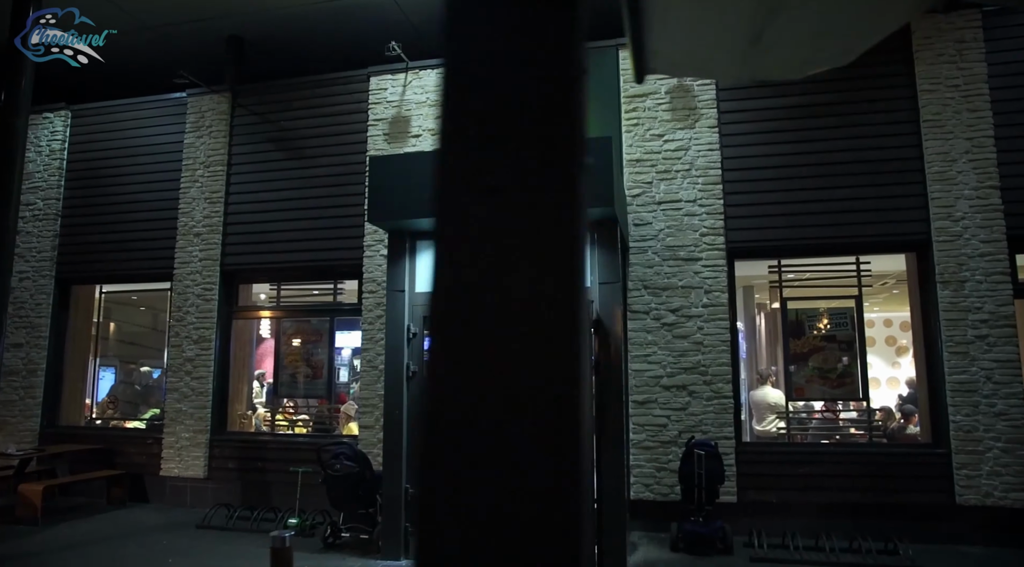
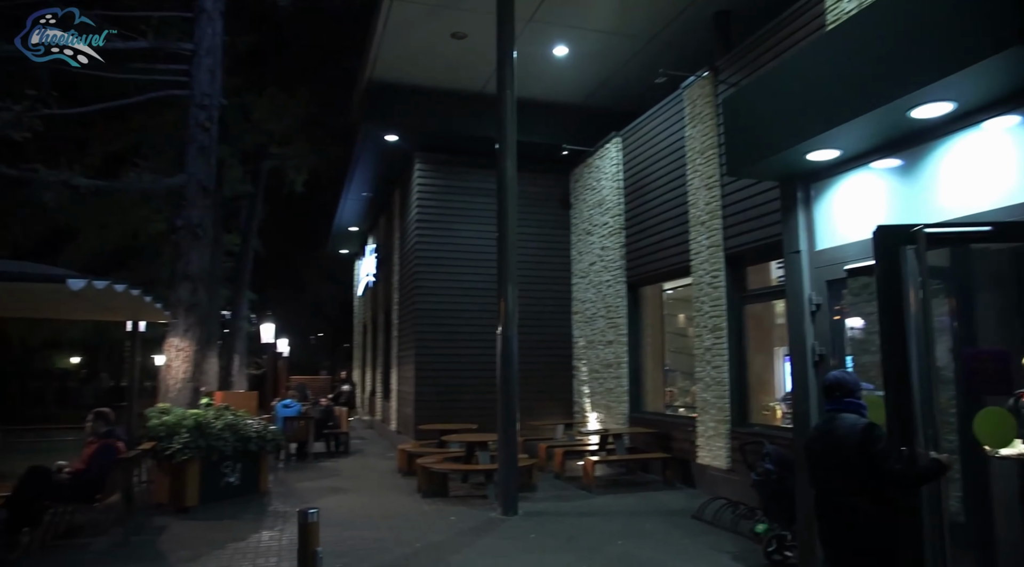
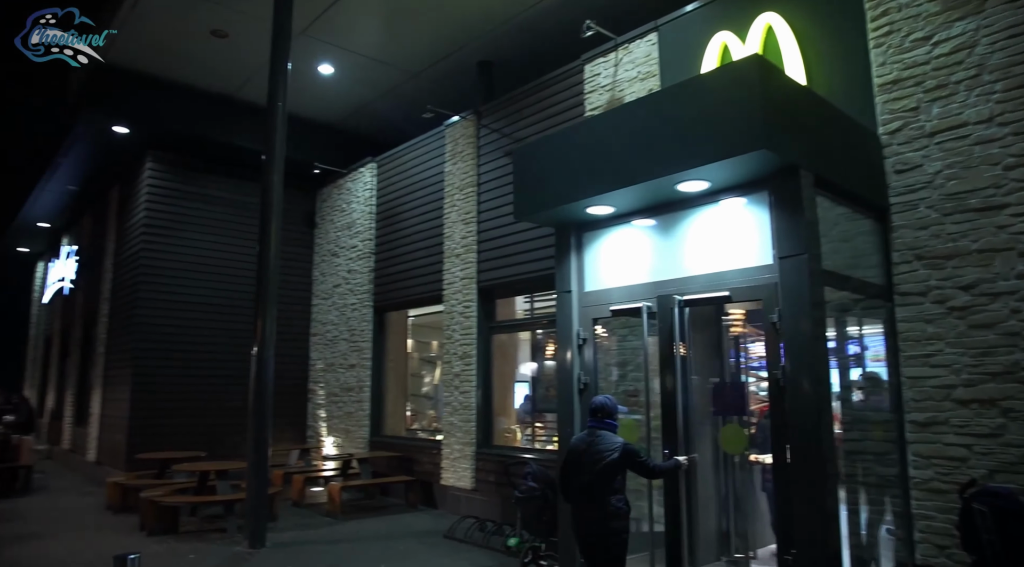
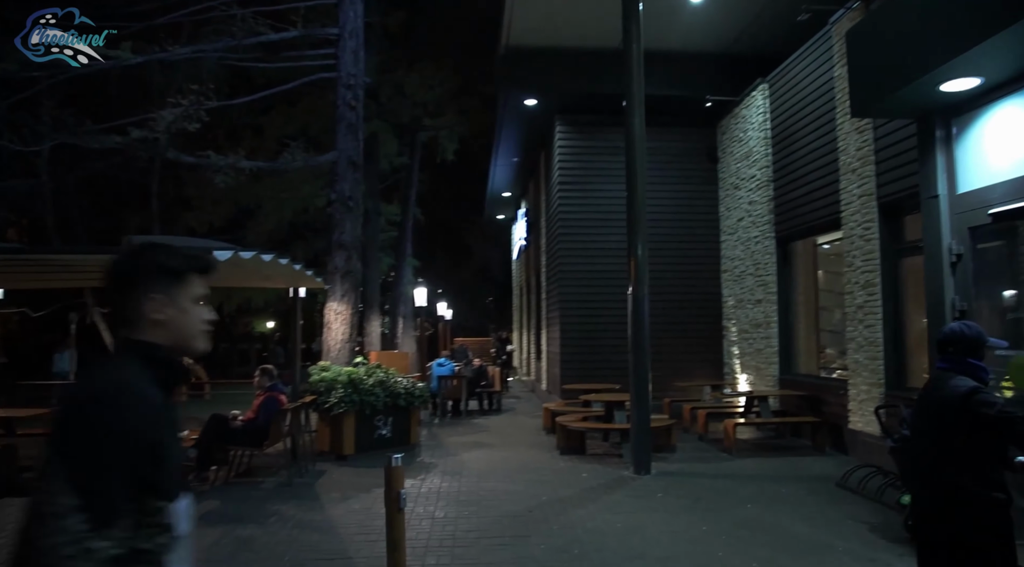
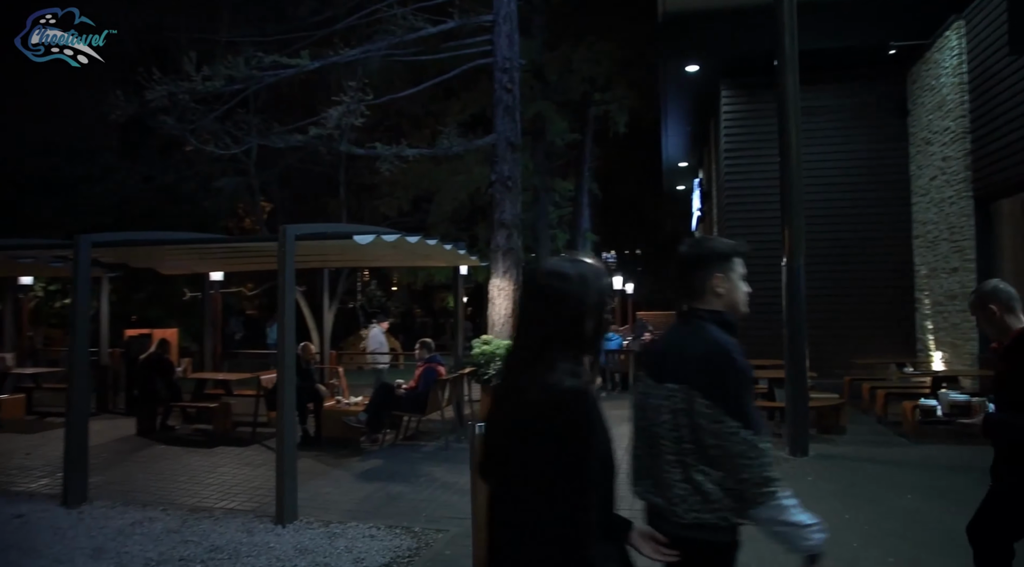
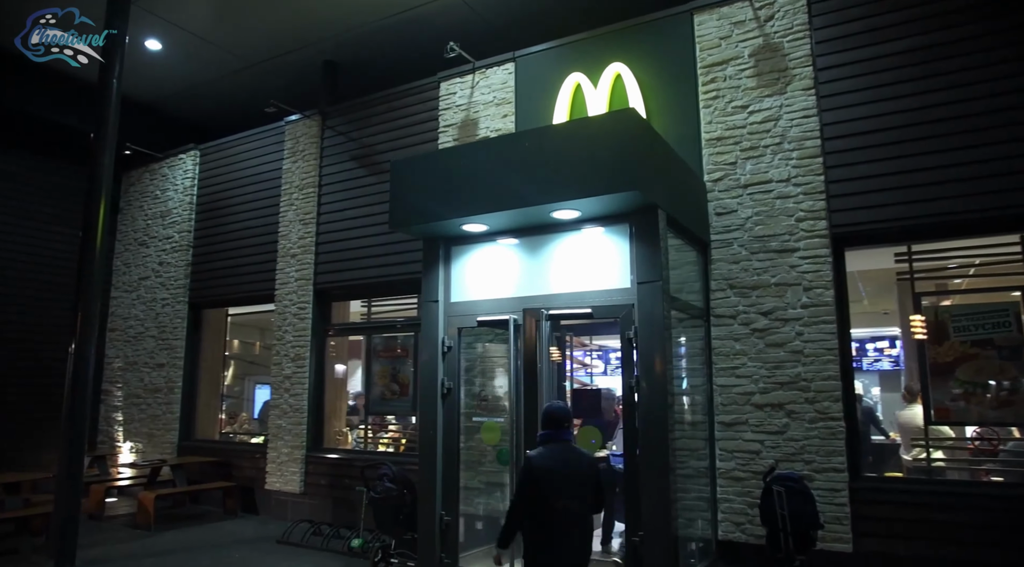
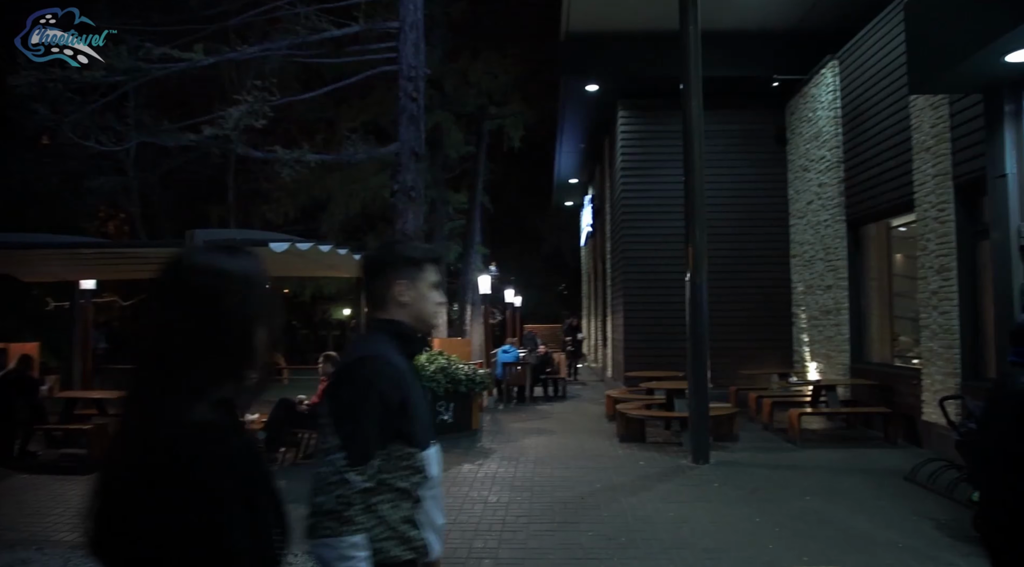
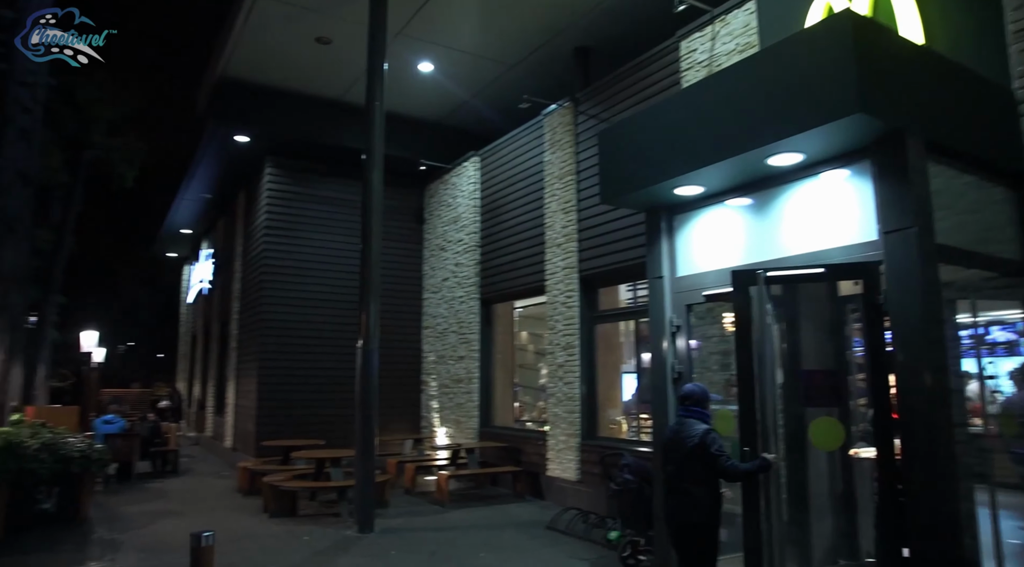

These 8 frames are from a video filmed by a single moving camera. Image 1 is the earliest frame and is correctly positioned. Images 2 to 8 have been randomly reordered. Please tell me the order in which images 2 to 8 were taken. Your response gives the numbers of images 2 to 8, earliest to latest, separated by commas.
6, 3, 8, 2, 4, 7, 5
